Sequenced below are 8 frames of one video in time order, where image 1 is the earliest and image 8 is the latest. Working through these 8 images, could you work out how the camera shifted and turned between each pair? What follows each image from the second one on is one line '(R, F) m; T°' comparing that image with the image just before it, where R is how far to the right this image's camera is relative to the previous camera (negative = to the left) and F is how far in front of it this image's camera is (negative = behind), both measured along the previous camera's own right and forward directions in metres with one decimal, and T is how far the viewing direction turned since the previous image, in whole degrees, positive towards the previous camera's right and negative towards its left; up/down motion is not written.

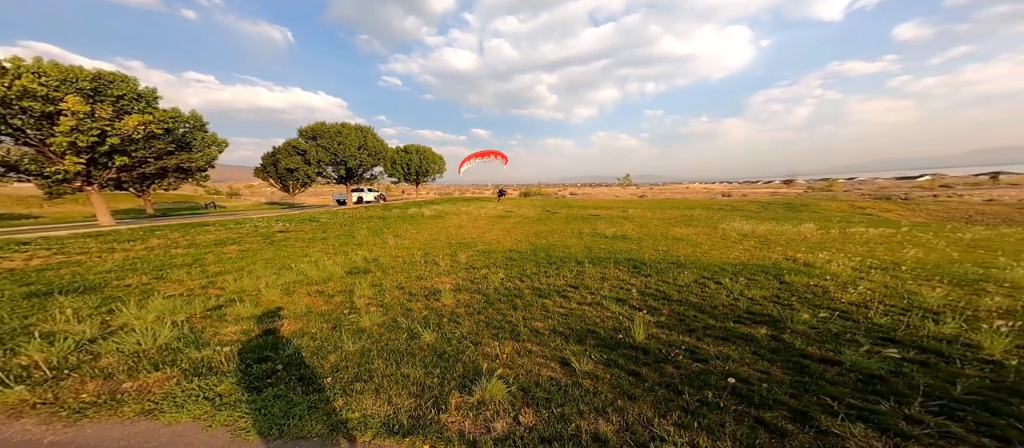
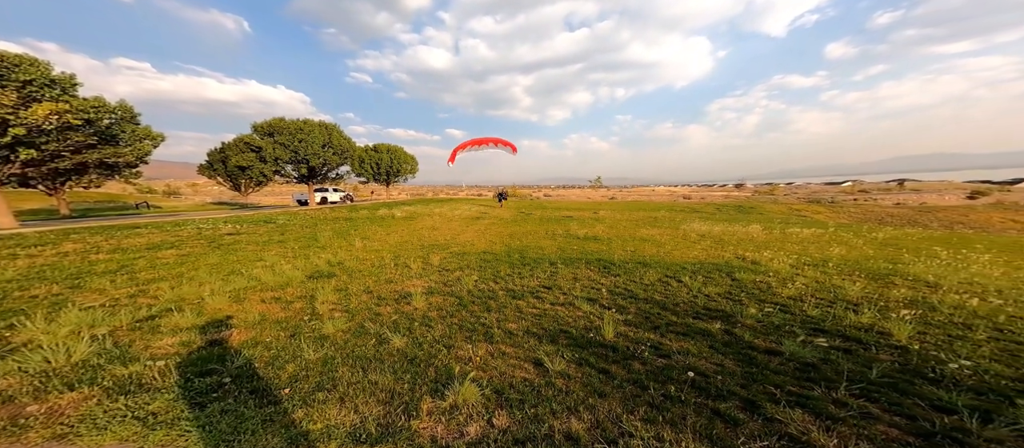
(-0.1, 0.0) m; +5°
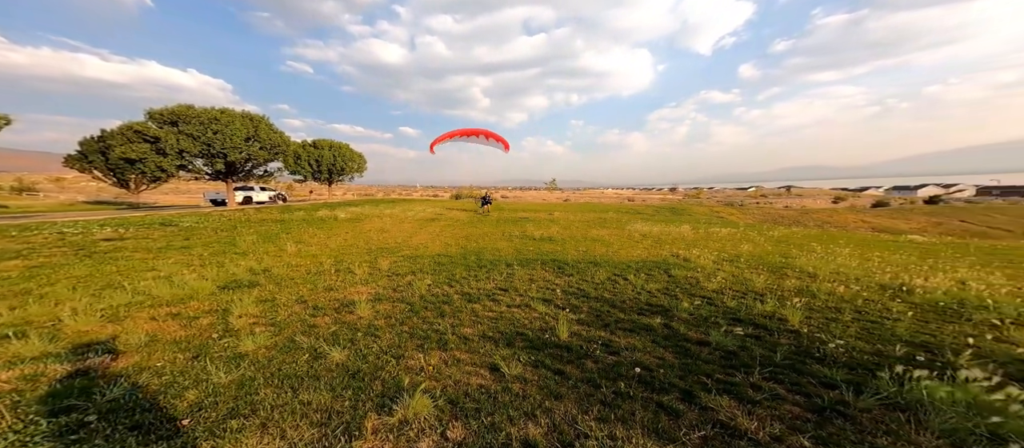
(-0.1, +0.2) m; +8°
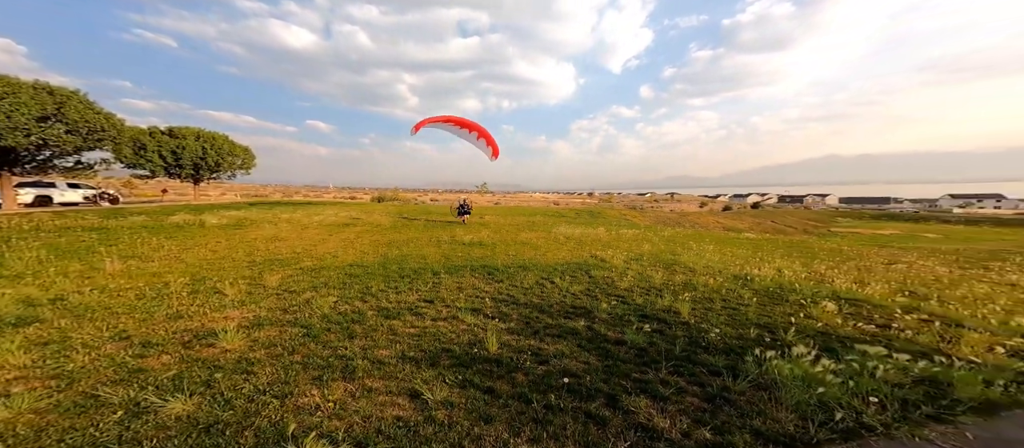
(0.0, +0.6) m; +11°
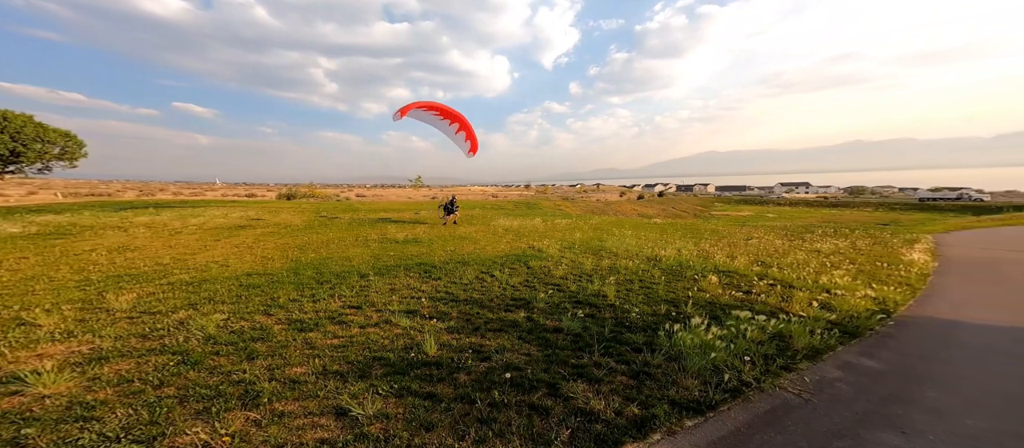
(0.0, +0.3) m; +9°
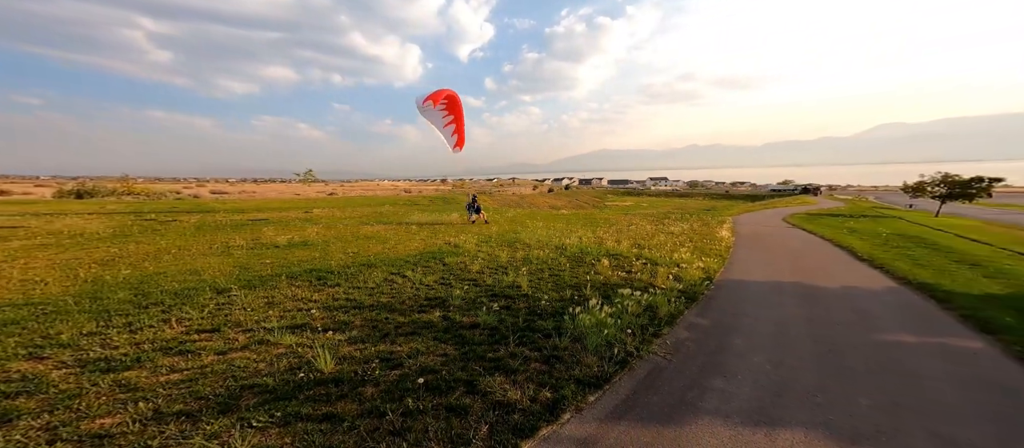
(+0.1, +0.6) m; +13°
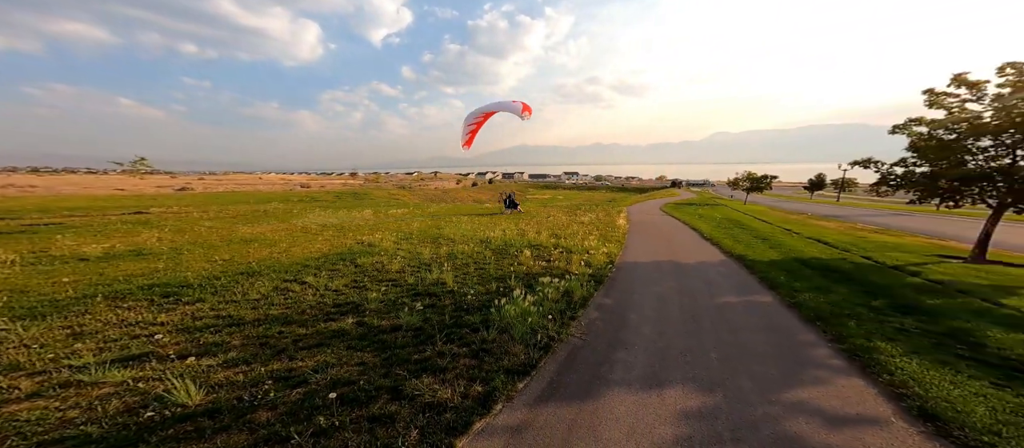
(+0.1, -0.1) m; +12°
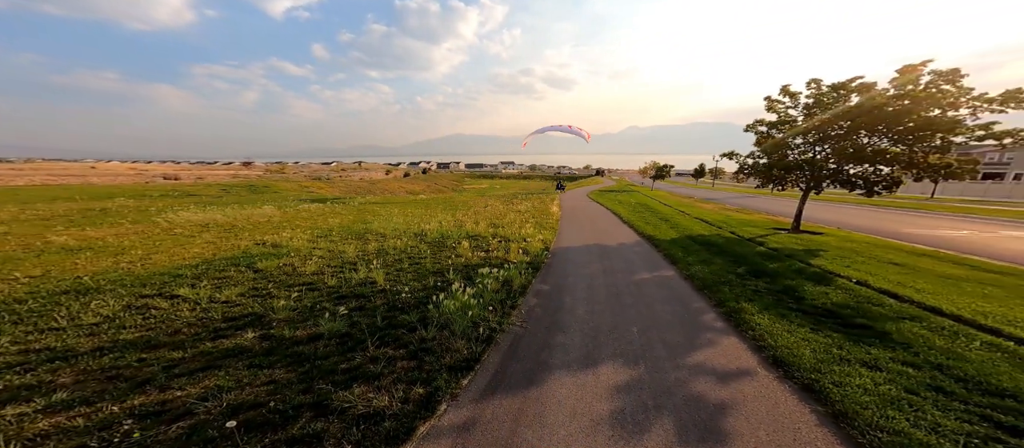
(0.0, -0.1) m; +9°
